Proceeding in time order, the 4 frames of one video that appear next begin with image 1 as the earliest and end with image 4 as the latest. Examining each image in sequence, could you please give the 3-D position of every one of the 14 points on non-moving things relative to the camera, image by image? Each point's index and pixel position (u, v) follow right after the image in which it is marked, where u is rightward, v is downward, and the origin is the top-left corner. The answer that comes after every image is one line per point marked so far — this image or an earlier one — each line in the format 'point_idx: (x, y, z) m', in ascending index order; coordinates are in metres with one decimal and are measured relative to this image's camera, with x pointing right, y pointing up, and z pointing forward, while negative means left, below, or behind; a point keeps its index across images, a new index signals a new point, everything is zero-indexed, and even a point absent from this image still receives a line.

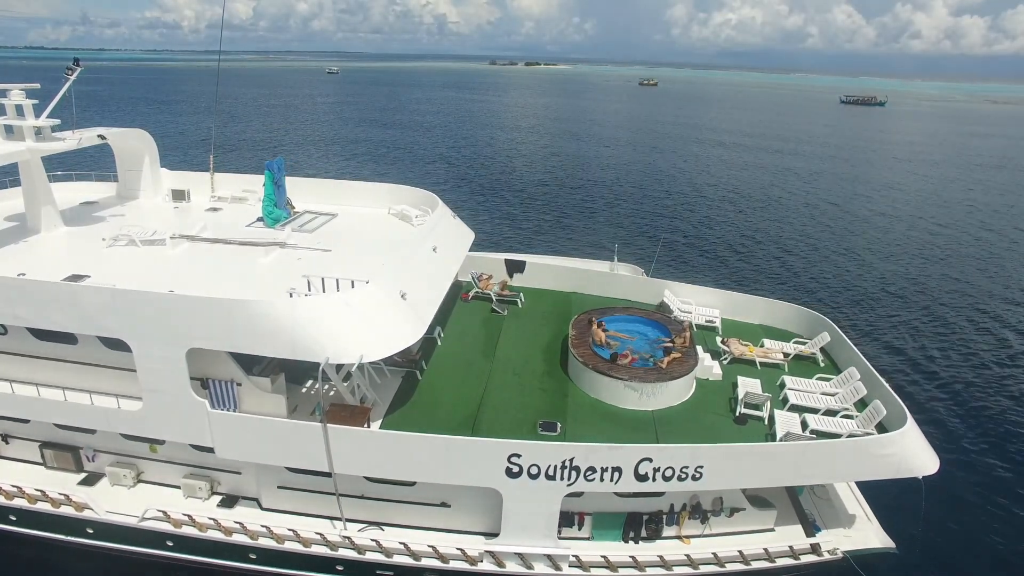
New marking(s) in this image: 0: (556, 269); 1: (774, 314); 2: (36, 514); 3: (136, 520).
0: (+1.5, +0.5, +19.3) m
1: (+8.2, -0.9, +18.1) m
2: (-10.8, -5.1, +13.2) m
3: (-8.3, -5.1, +12.9) m
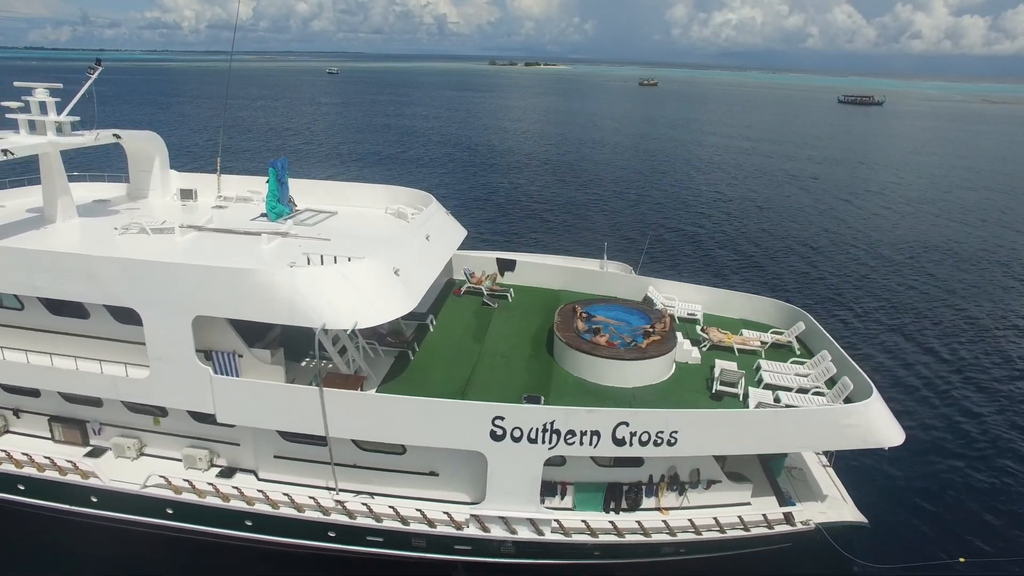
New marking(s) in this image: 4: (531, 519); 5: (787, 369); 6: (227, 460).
0: (+1.1, +1.0, +20.0) m
1: (+7.8, -0.4, +18.7) m
2: (-11.1, -4.6, +13.9) m
3: (-8.7, -4.7, +13.6) m
4: (+0.4, -5.1, +12.9) m
5: (+7.3, -2.1, +15.6) m
6: (-6.9, -4.2, +14.2) m
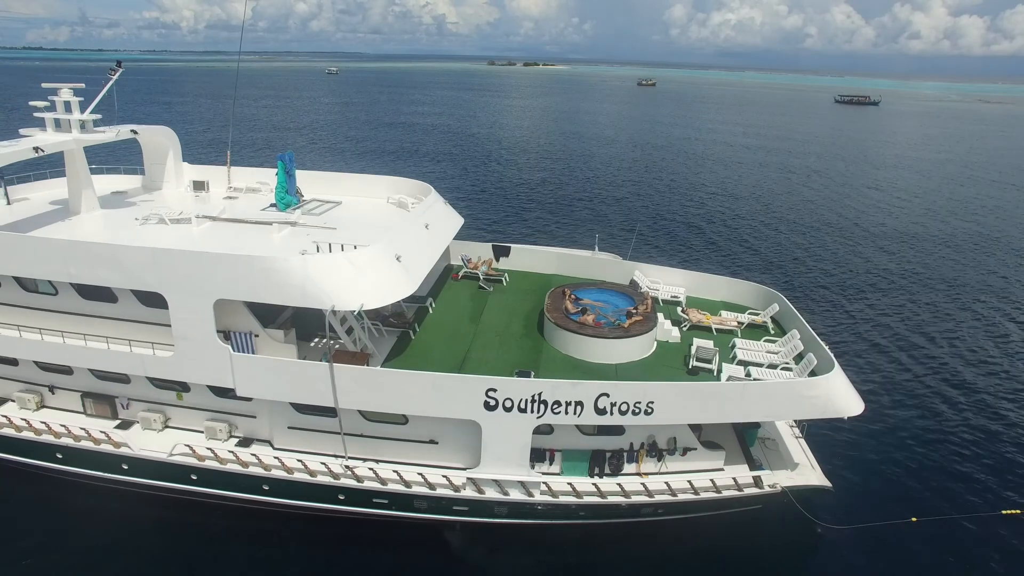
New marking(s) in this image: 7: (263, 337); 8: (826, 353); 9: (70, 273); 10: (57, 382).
0: (+0.9, +1.4, +21.3) m
1: (+7.6, 0.0, +20.0) m
2: (-11.3, -4.3, +15.2) m
3: (-8.9, -4.3, +14.9) m
4: (+0.2, -4.7, +14.2) m
5: (+7.2, -1.7, +16.9) m
6: (-7.1, -3.8, +15.5) m
7: (-6.5, -1.3, +15.1) m
8: (+8.3, -1.7, +15.5) m
9: (-11.1, +0.4, +14.6) m
10: (-12.6, -2.6, +16.0) m
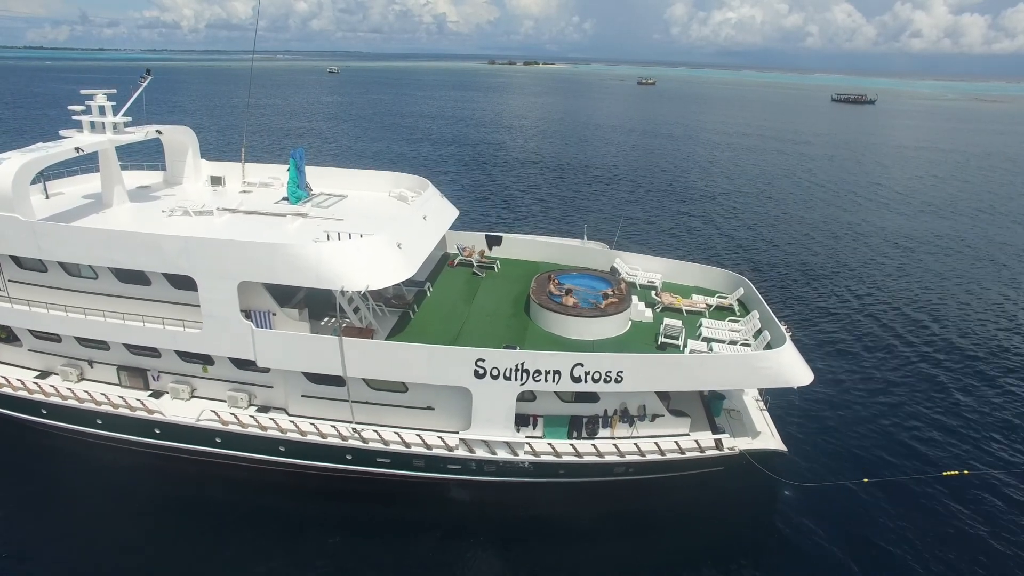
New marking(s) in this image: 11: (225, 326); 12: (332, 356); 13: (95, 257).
0: (+0.6, +1.9, +23.2) m
1: (+7.3, +0.5, +21.9) m
2: (-11.6, -3.8, +17.1) m
3: (-9.2, -3.8, +16.8) m
4: (-0.1, -4.3, +16.1) m
5: (+6.8, -1.2, +18.8) m
6: (-7.5, -3.4, +17.4) m
7: (-6.8, -0.8, +17.0) m
8: (+8.0, -1.3, +17.3) m
9: (-11.5, +0.8, +16.5) m
10: (-12.9, -2.1, +17.9) m
11: (-8.1, -1.1, +16.5) m
12: (-4.9, -1.9, +16.0) m
13: (-12.0, +0.9, +16.7) m
